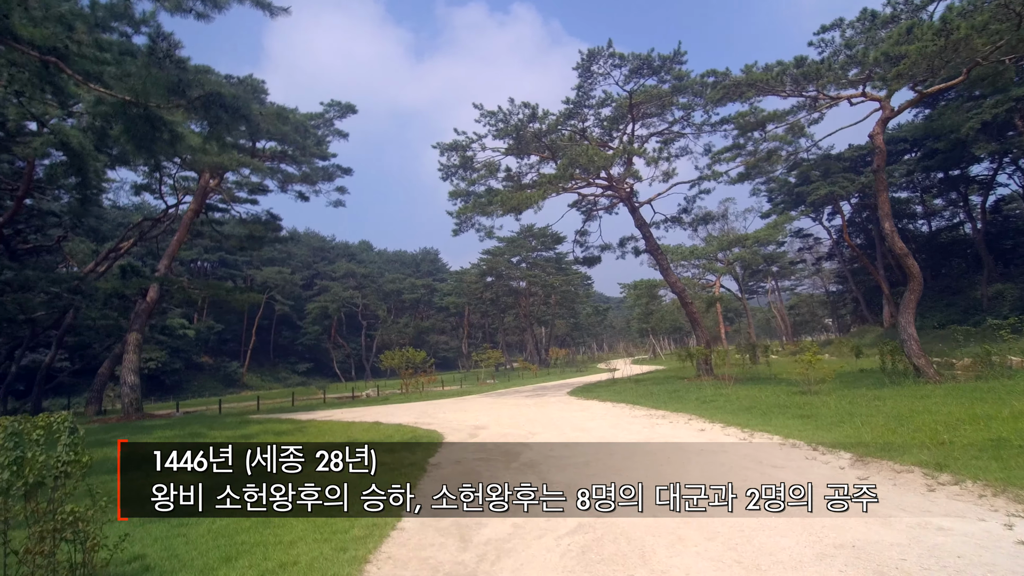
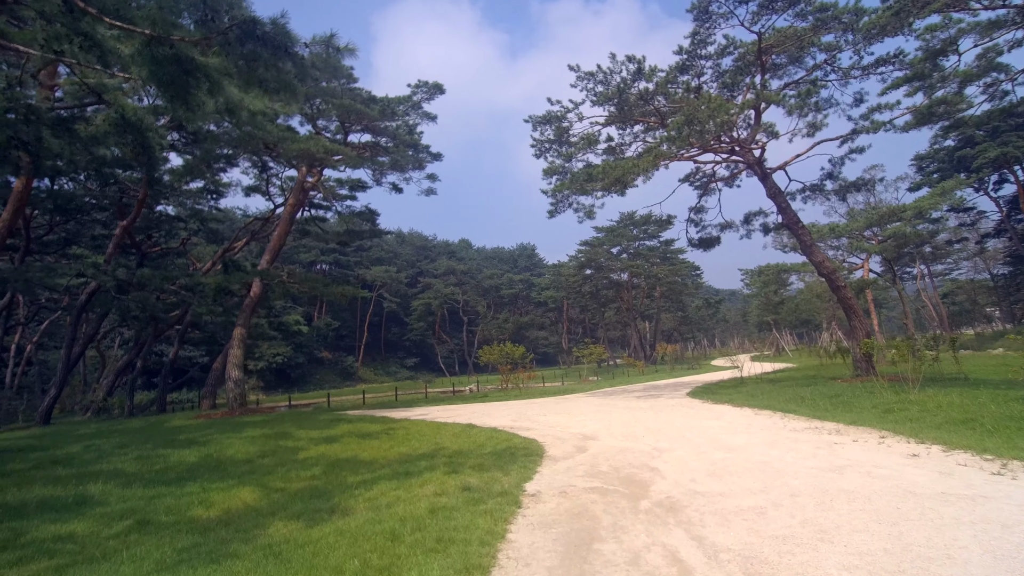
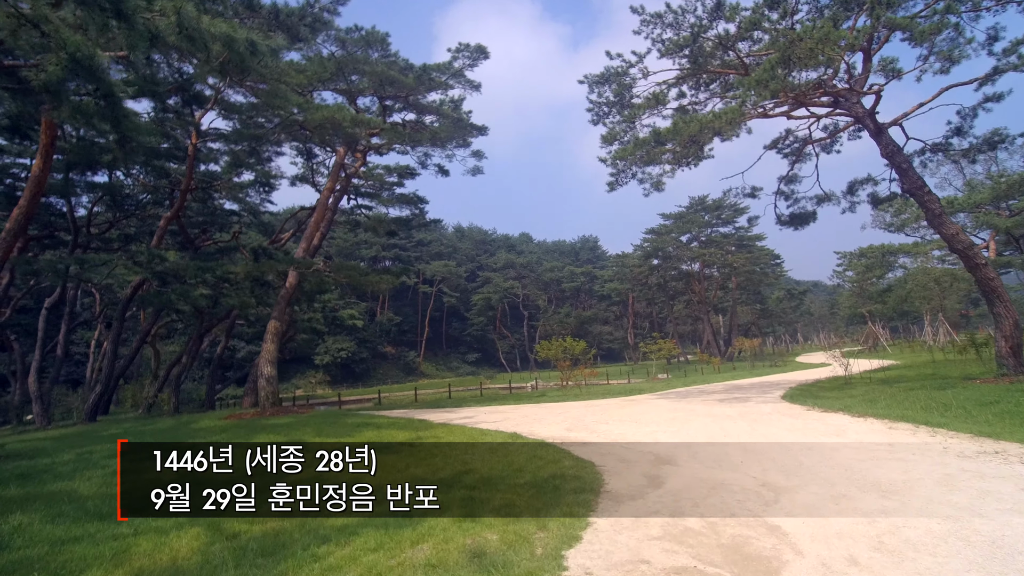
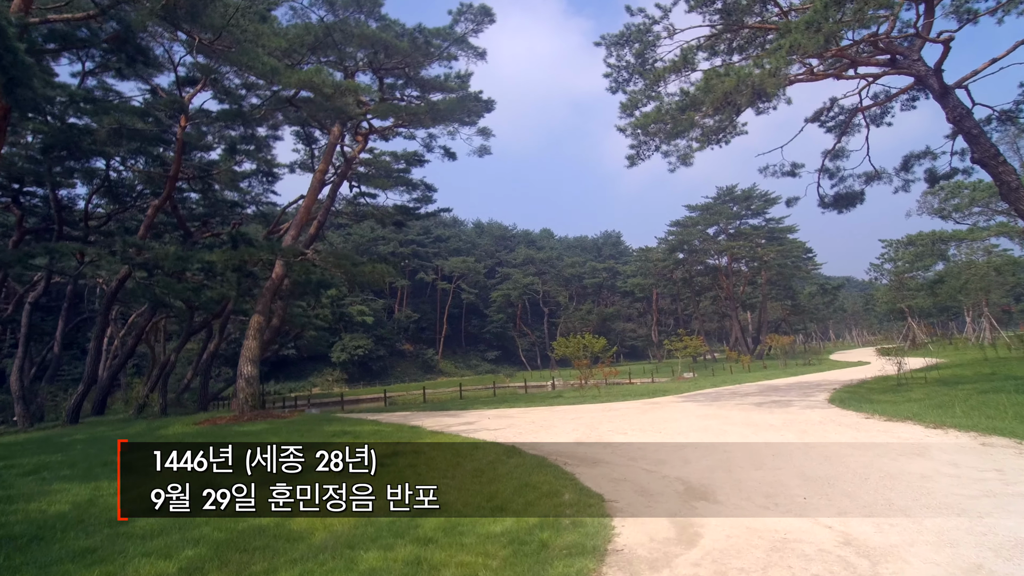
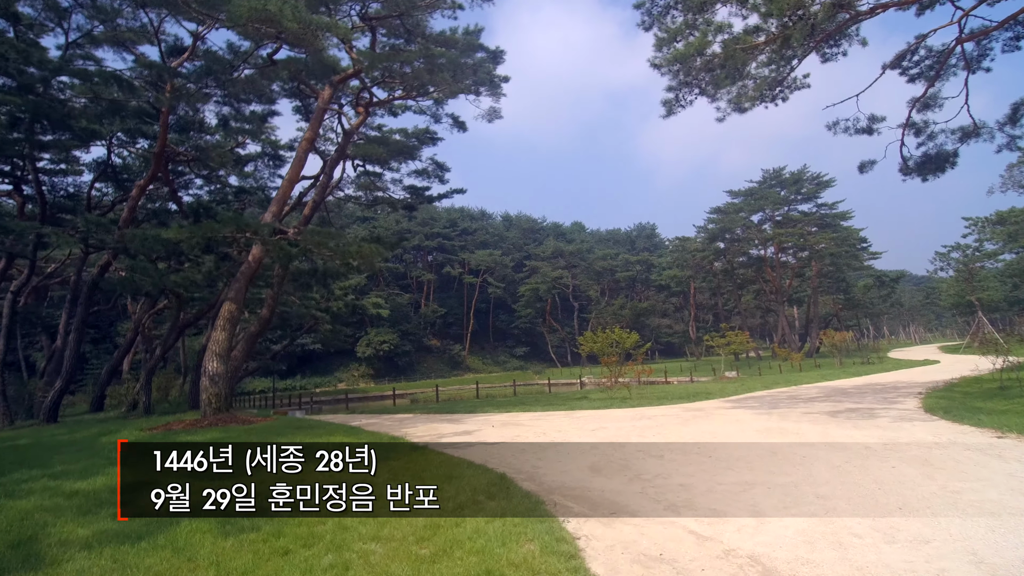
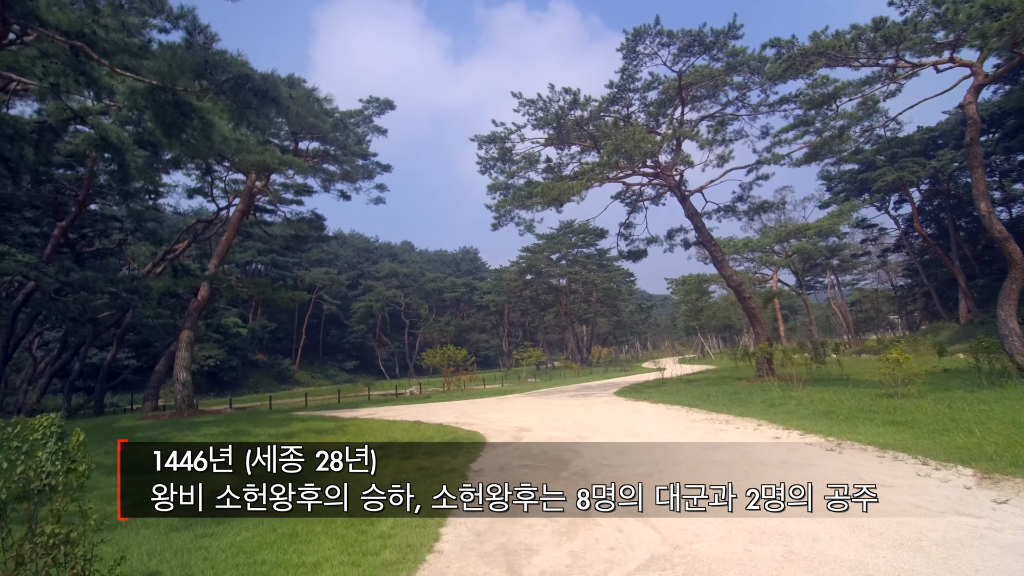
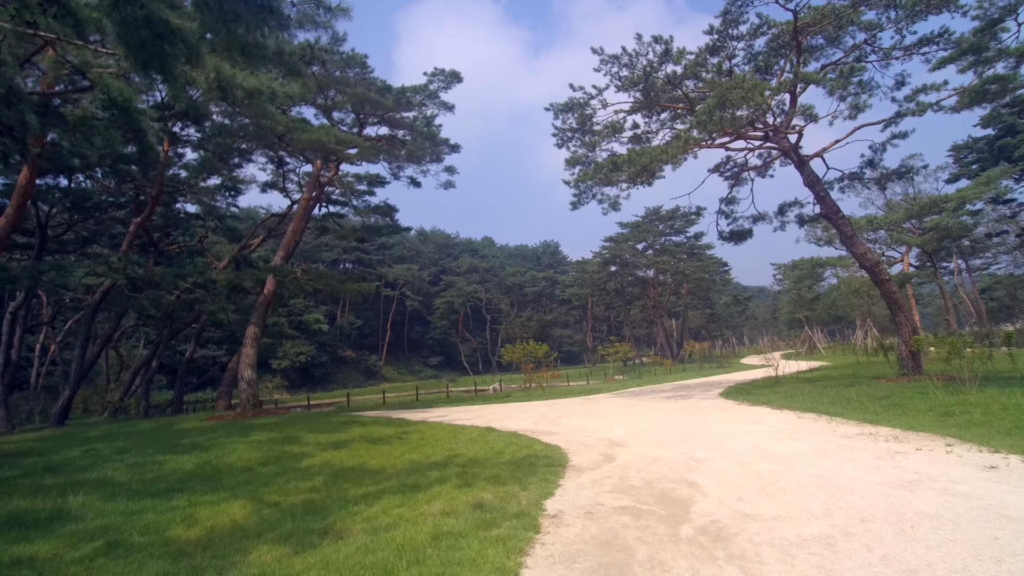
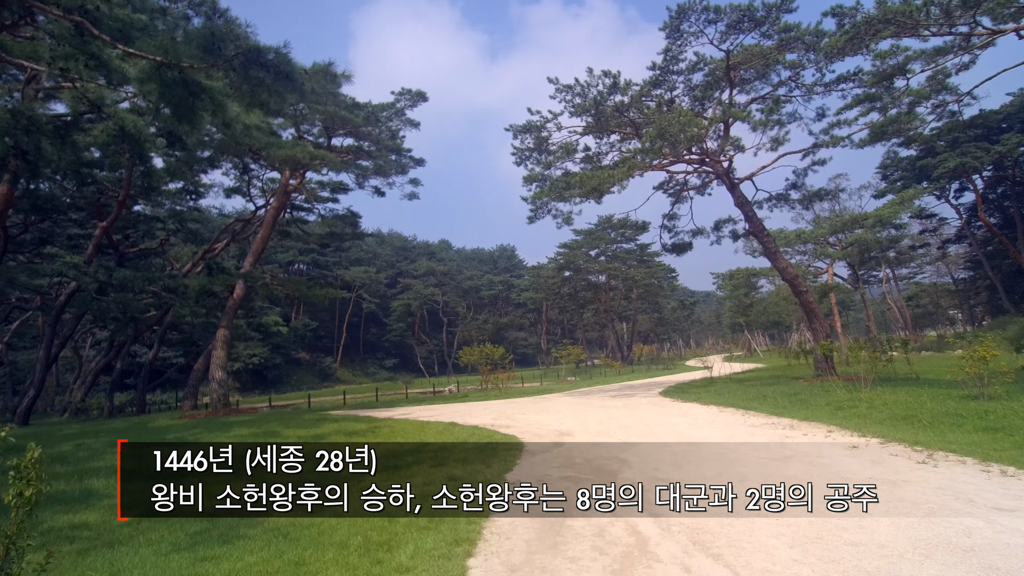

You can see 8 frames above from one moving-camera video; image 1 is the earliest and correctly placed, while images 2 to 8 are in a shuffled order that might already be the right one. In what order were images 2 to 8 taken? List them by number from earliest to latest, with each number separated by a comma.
6, 8, 2, 7, 3, 4, 5
